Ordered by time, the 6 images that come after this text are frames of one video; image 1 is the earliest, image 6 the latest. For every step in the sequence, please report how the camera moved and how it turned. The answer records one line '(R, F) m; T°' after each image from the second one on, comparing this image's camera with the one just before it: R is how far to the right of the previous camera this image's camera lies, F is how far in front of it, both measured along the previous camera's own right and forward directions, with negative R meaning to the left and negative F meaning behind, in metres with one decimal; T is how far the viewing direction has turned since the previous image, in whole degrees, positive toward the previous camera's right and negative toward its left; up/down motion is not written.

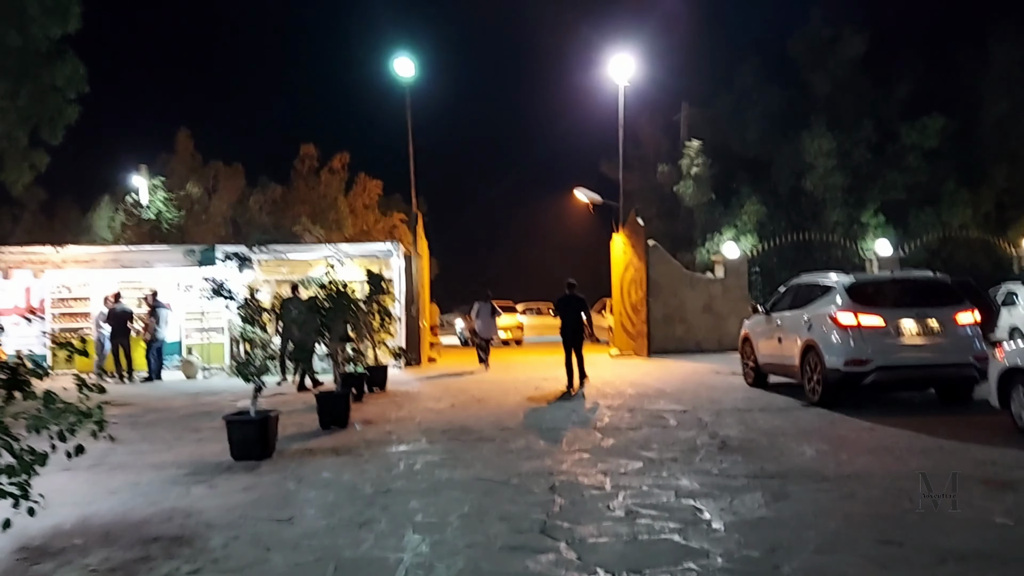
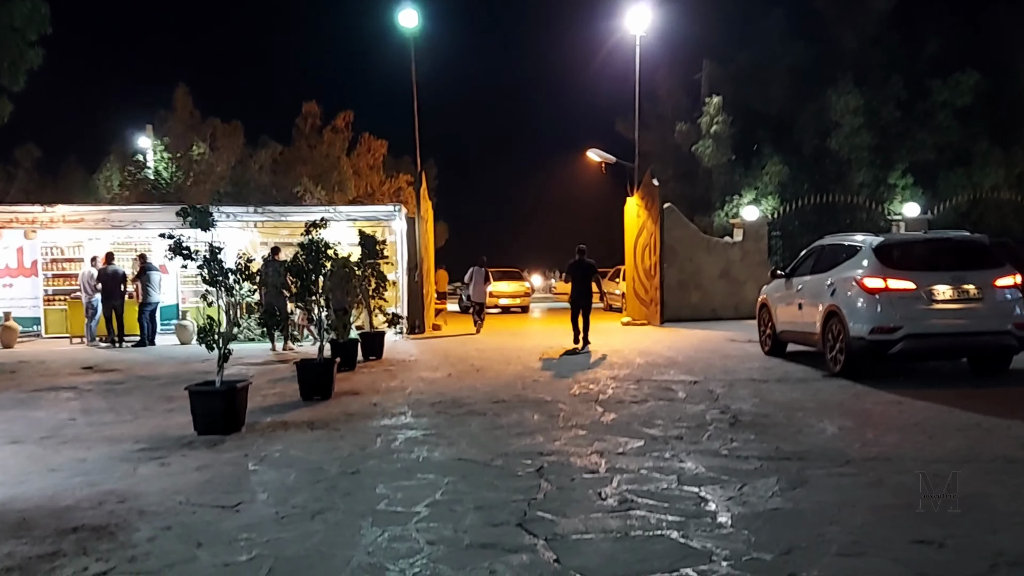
(+0.3, +0.8) m; -1°
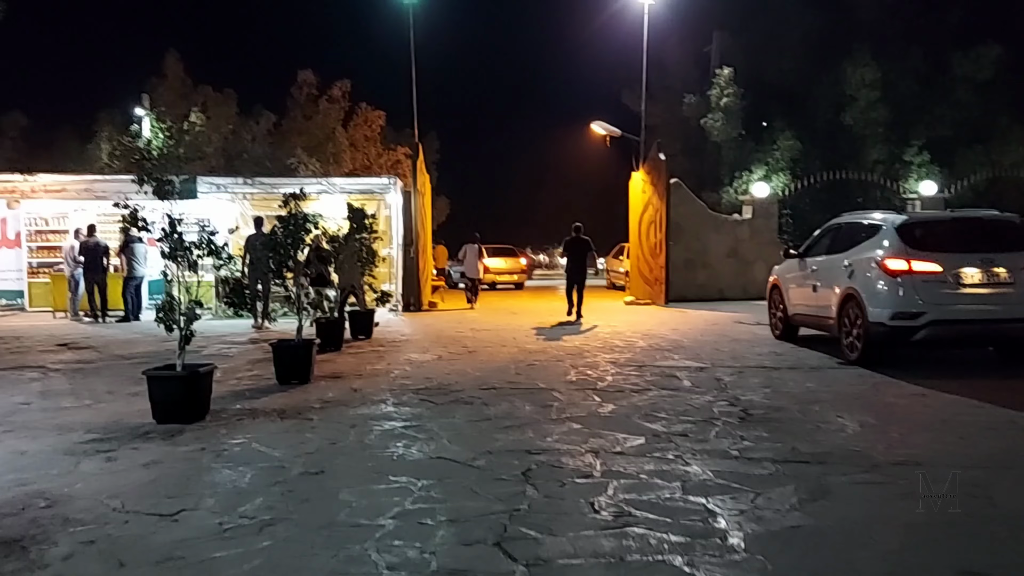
(+0.1, +0.7) m; 0°
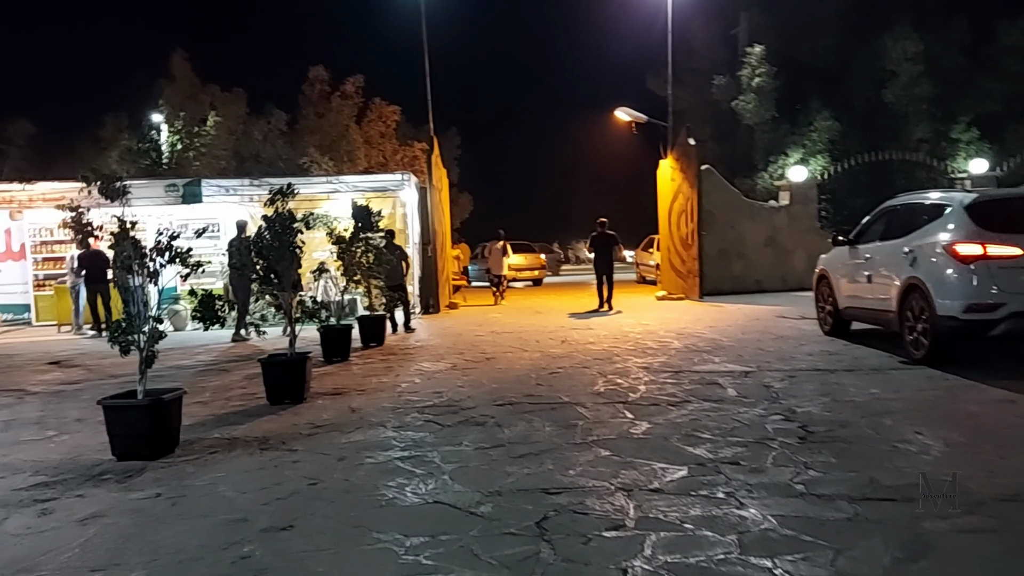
(+0.1, +1.1) m; -2°
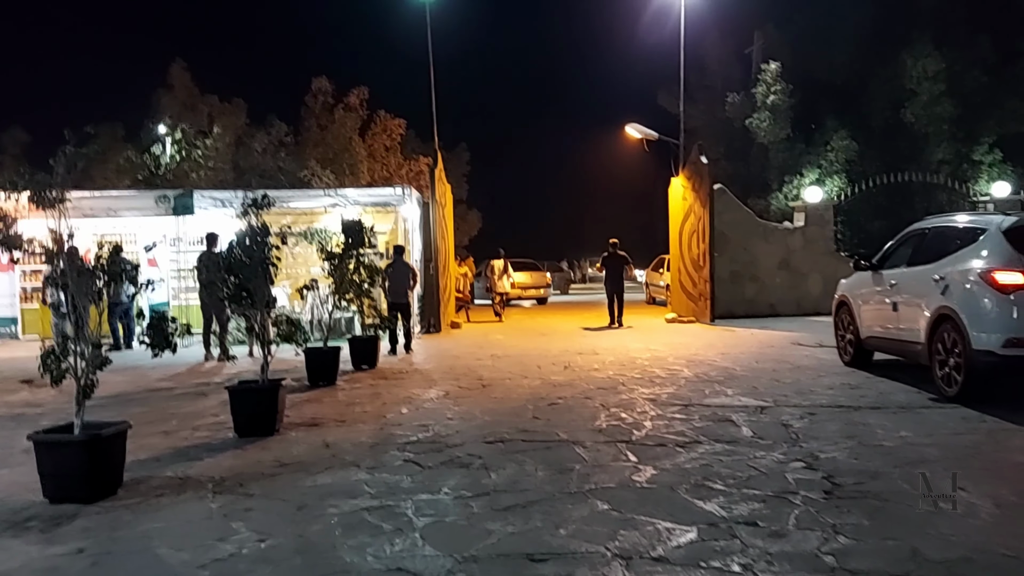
(+0.1, +0.7) m; -1°
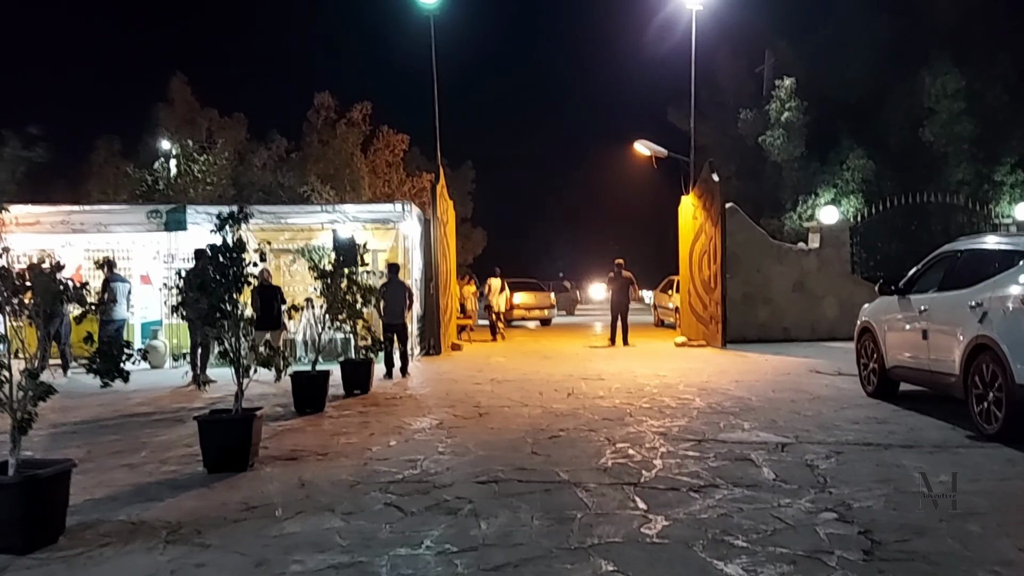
(+0.1, +0.7) m; -1°
